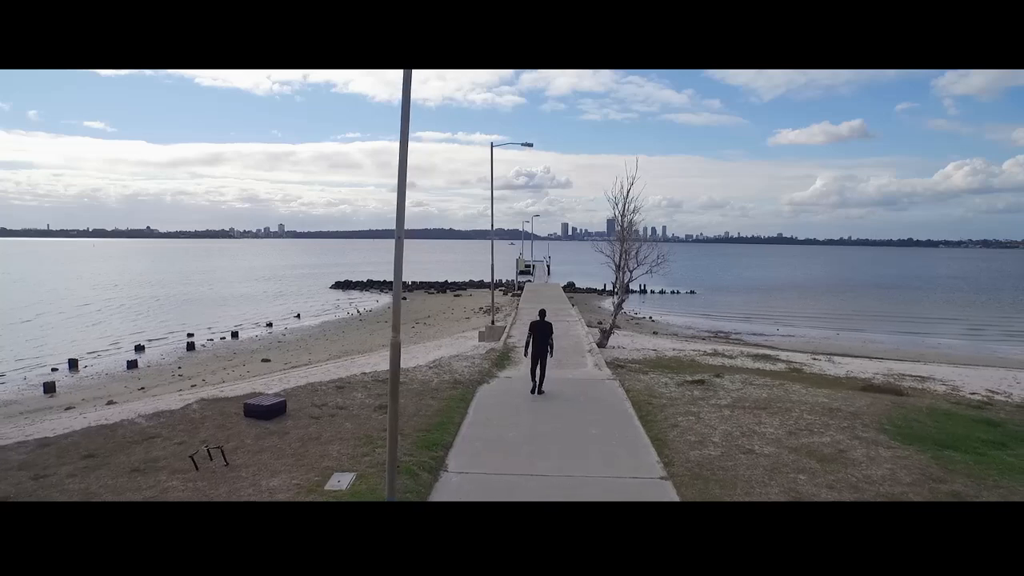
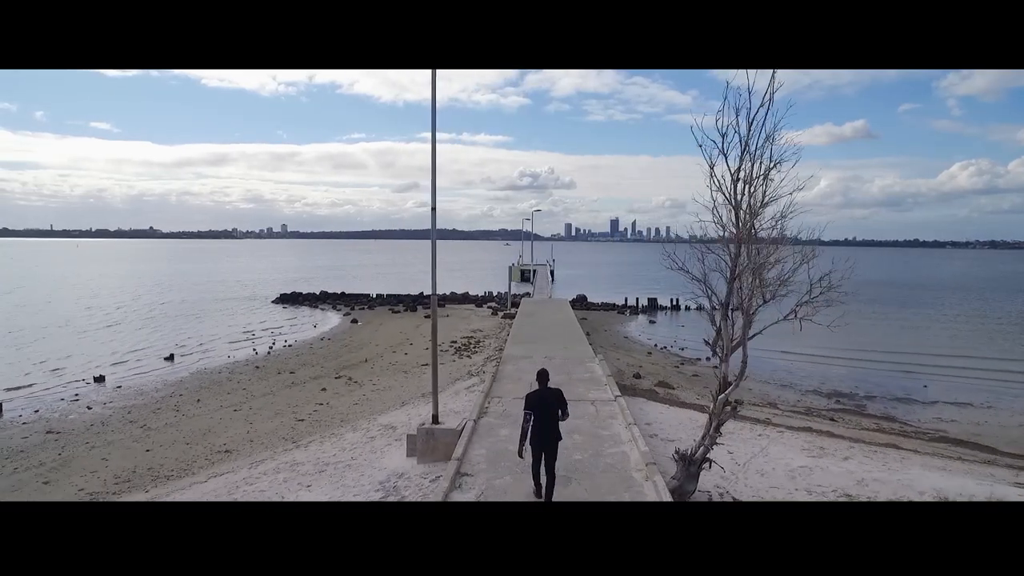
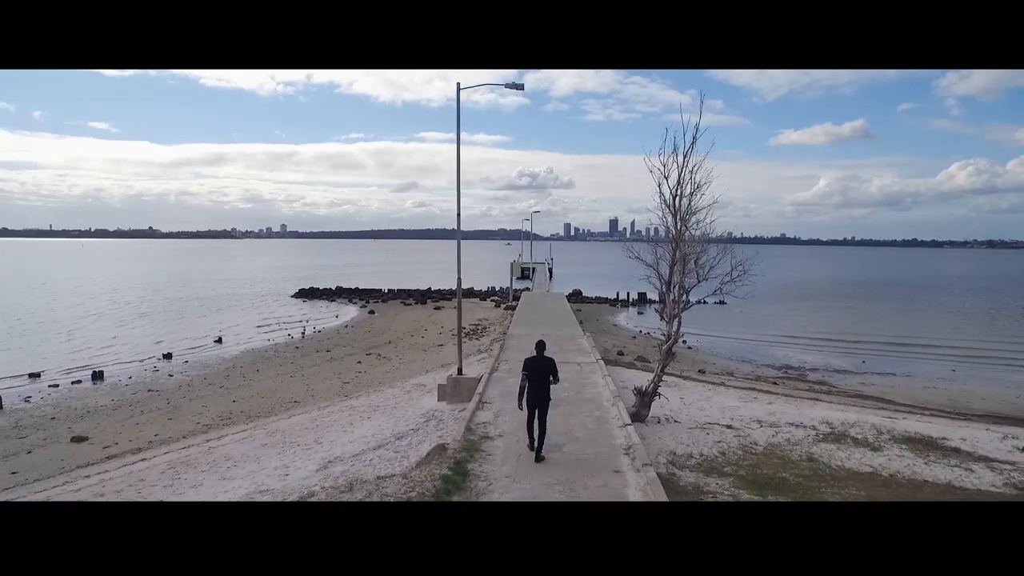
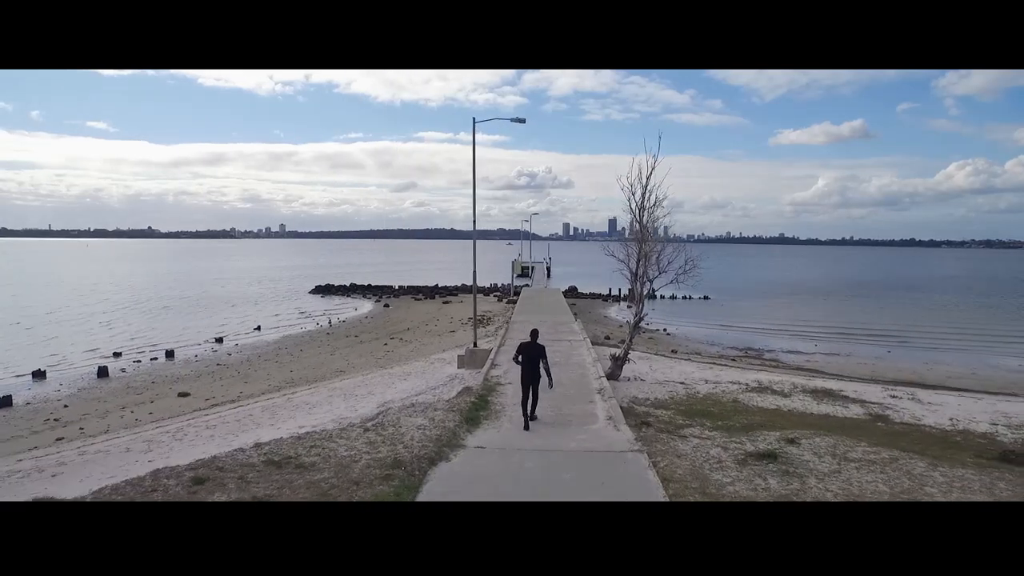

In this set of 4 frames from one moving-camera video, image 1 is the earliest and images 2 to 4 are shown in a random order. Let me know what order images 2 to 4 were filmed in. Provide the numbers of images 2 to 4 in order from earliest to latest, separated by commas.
4, 3, 2
